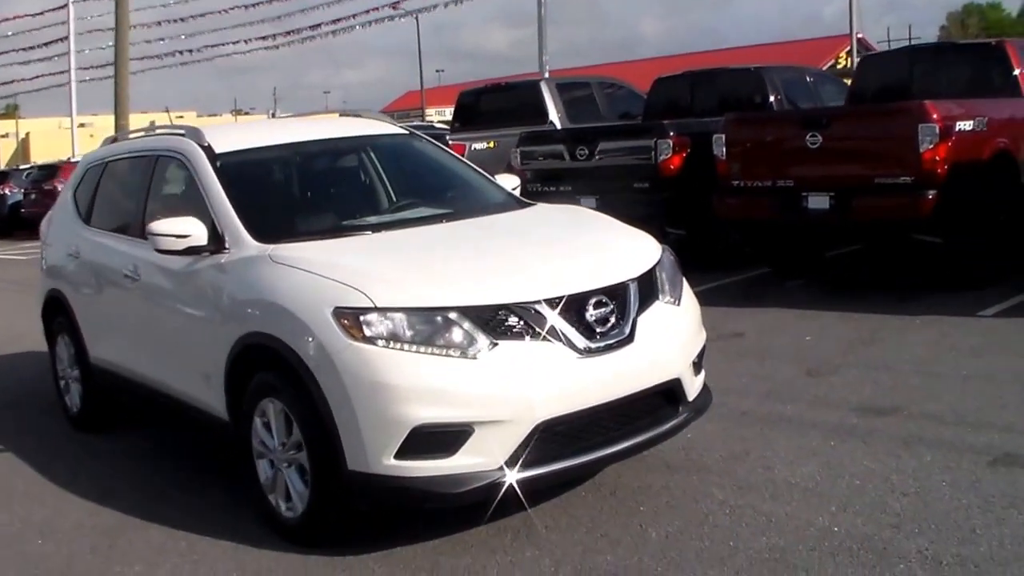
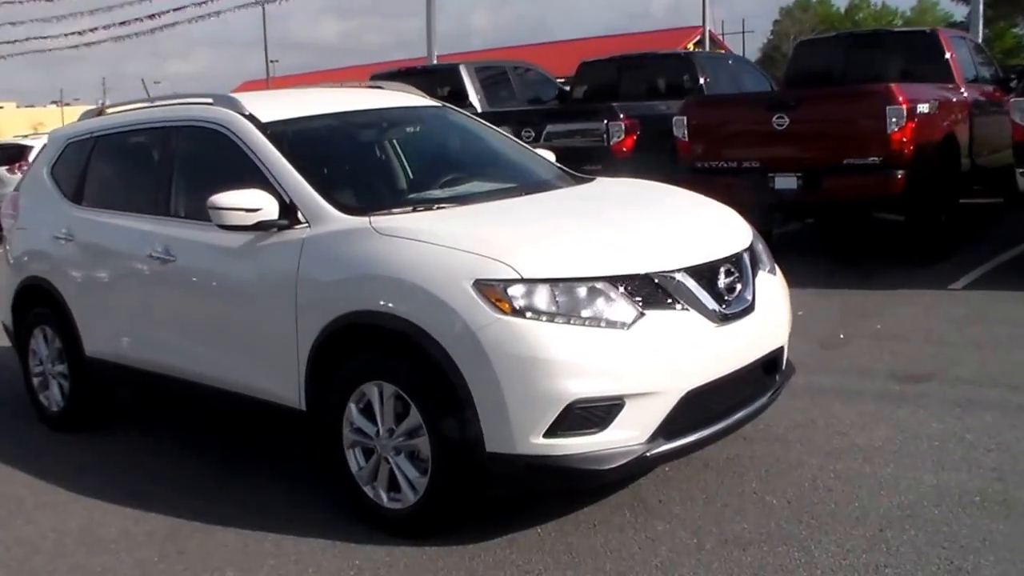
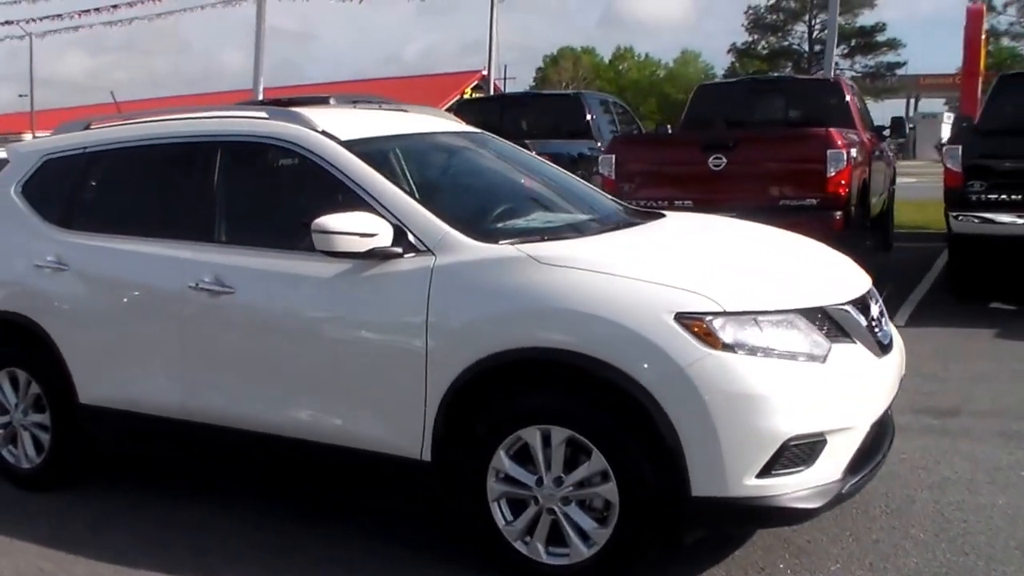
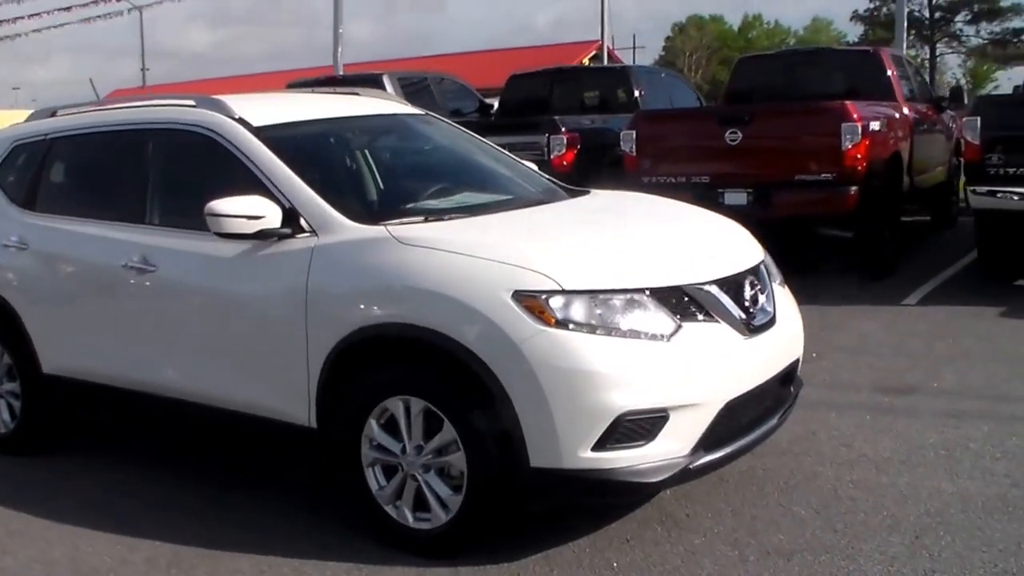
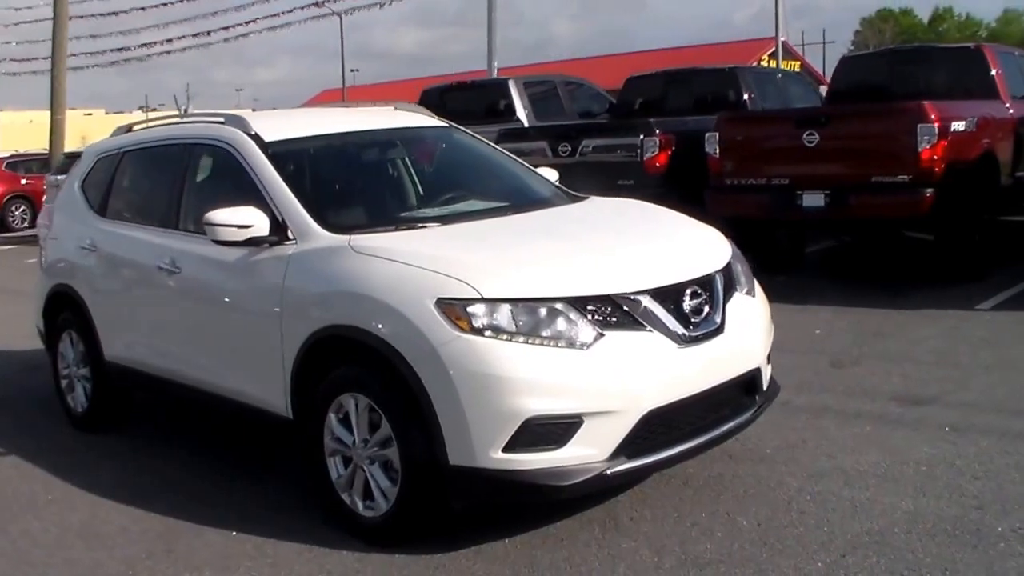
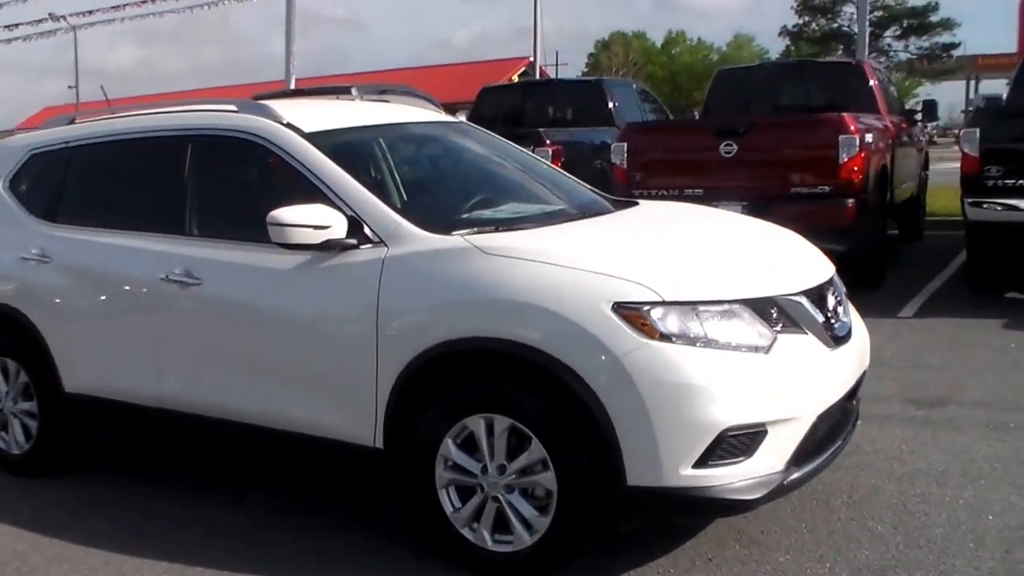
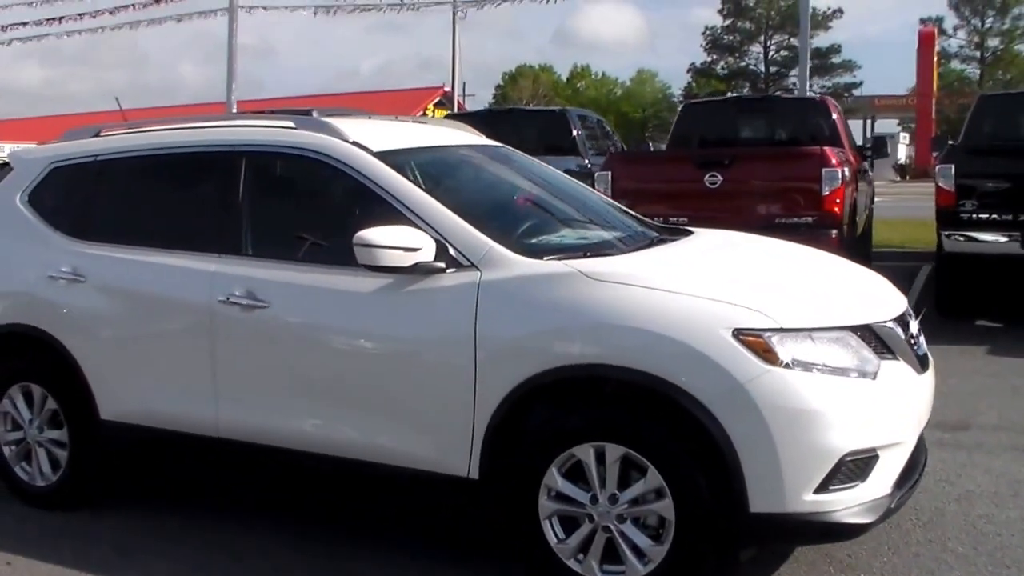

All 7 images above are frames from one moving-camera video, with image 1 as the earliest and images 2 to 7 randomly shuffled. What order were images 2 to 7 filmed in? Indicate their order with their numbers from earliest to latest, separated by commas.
5, 2, 4, 6, 3, 7
